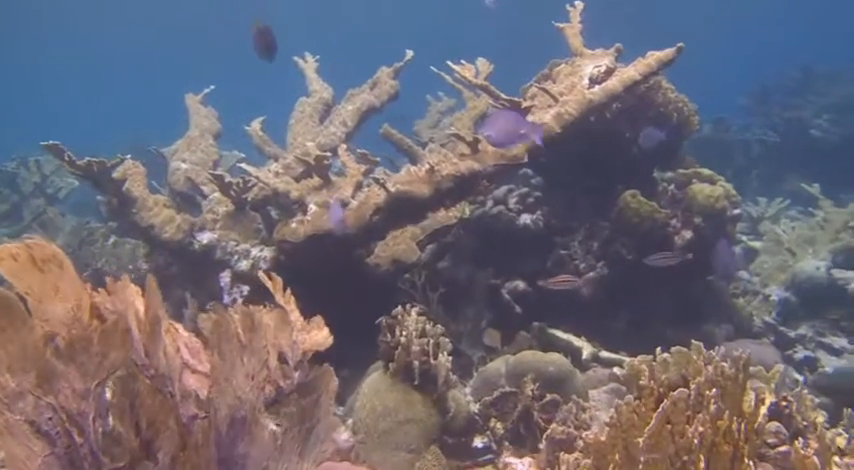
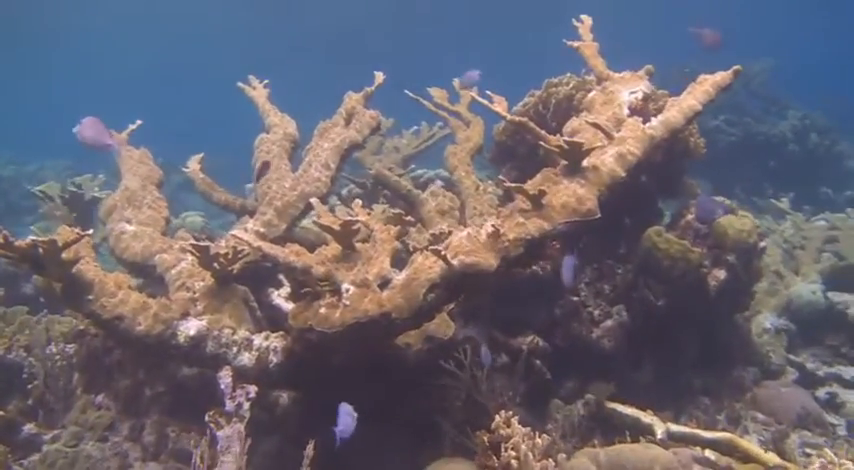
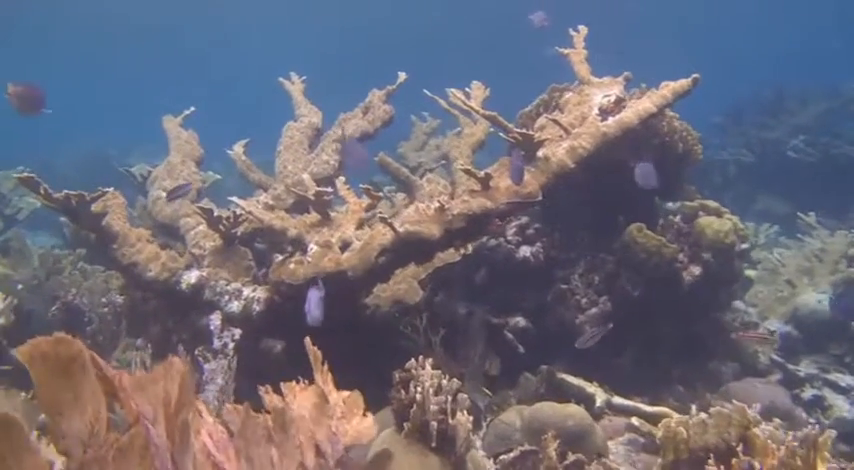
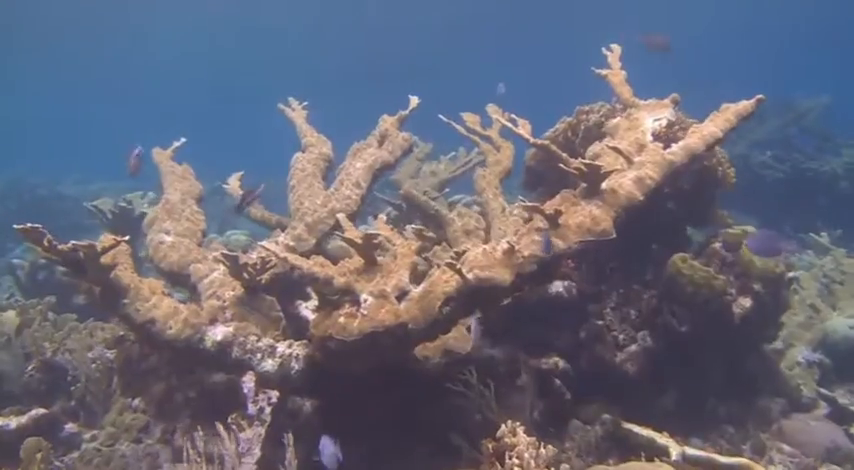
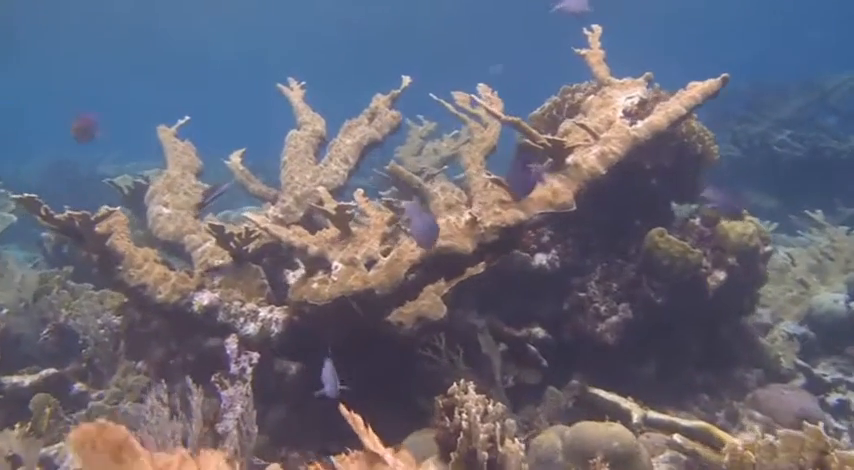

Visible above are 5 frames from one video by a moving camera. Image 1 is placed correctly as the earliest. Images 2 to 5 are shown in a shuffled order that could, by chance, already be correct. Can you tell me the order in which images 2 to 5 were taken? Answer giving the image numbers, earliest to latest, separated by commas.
3, 5, 4, 2
